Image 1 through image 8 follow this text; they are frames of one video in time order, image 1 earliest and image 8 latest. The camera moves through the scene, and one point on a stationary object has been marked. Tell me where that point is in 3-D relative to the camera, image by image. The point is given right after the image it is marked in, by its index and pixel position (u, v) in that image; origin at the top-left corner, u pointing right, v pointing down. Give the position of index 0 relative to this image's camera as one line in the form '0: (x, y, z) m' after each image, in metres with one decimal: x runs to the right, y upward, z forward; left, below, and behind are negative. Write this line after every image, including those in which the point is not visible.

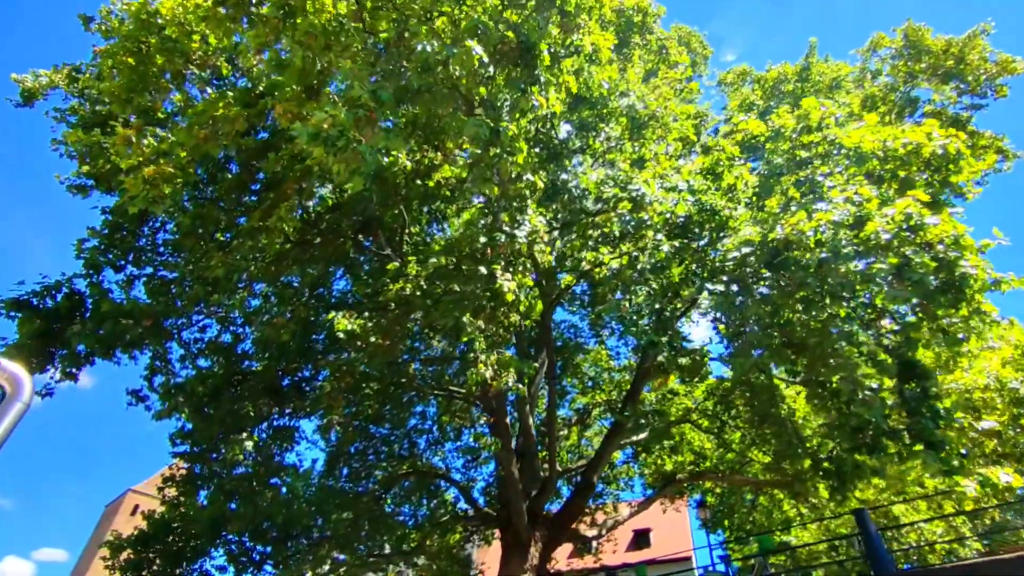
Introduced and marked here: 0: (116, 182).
0: (-6.2, +1.7, +8.7) m
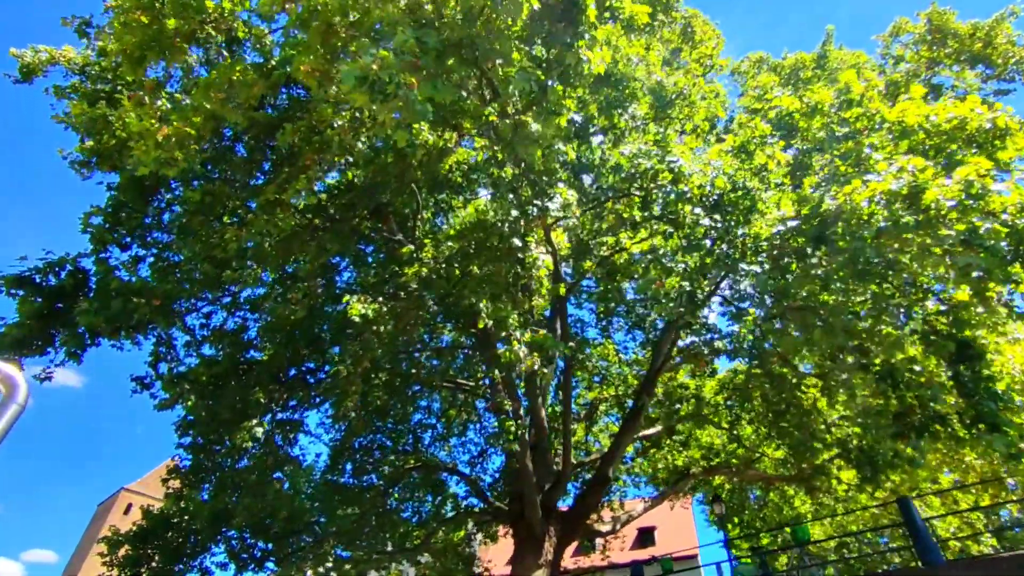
0: (-5.9, +2.0, +8.4) m
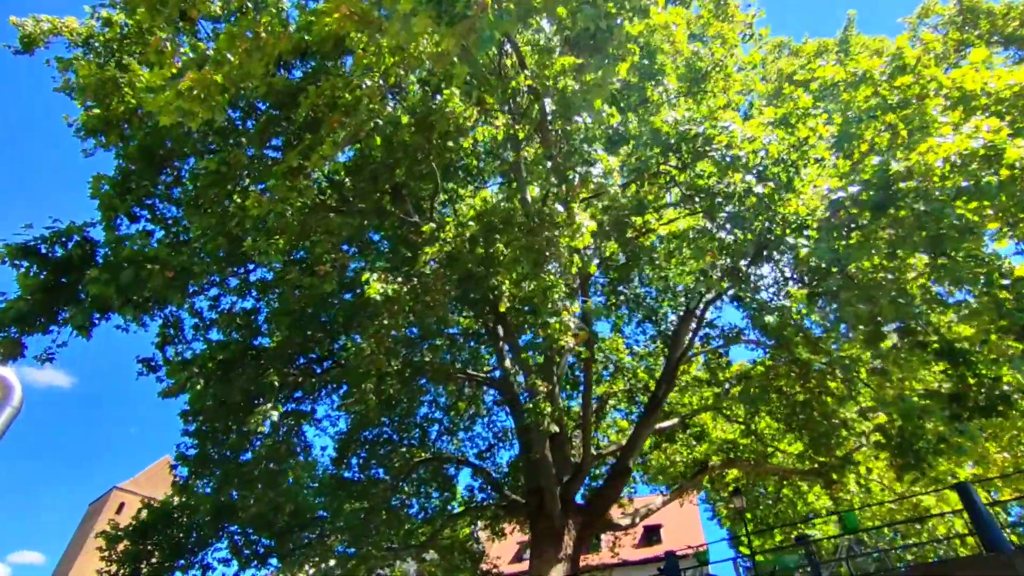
0: (-5.5, +2.3, +8.0) m
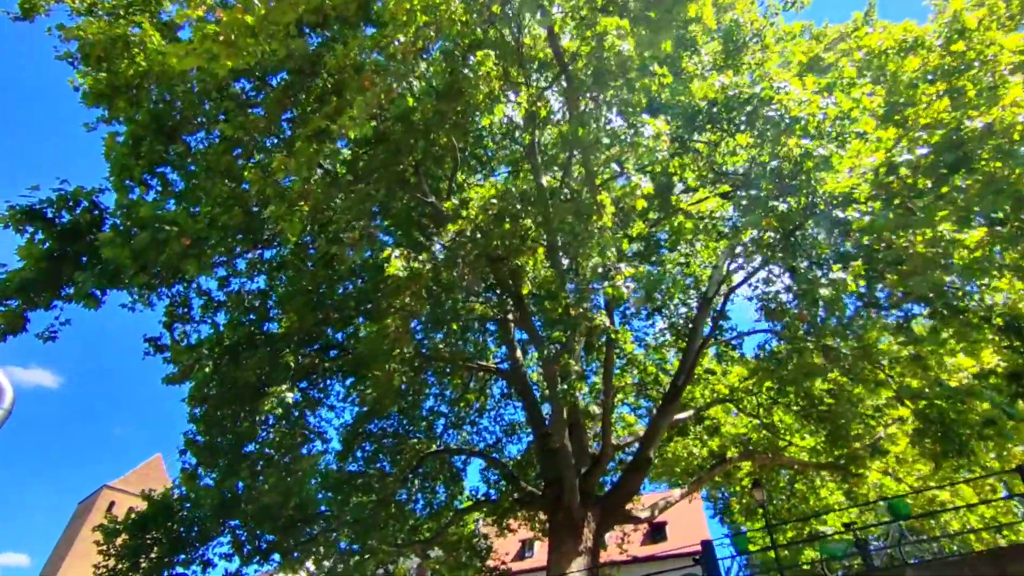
0: (-5.1, +2.7, +7.6) m
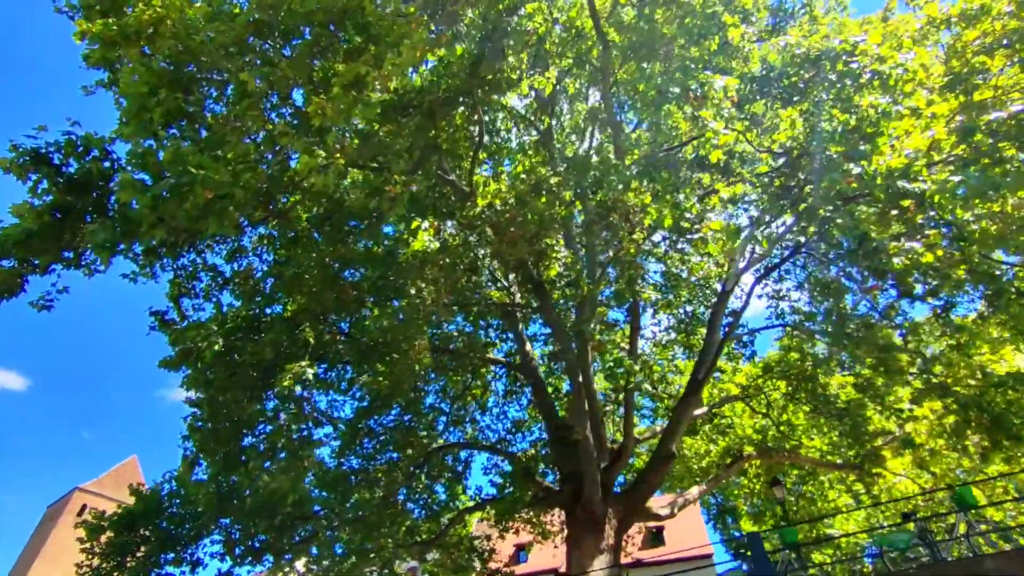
0: (-4.6, +3.1, +7.0) m
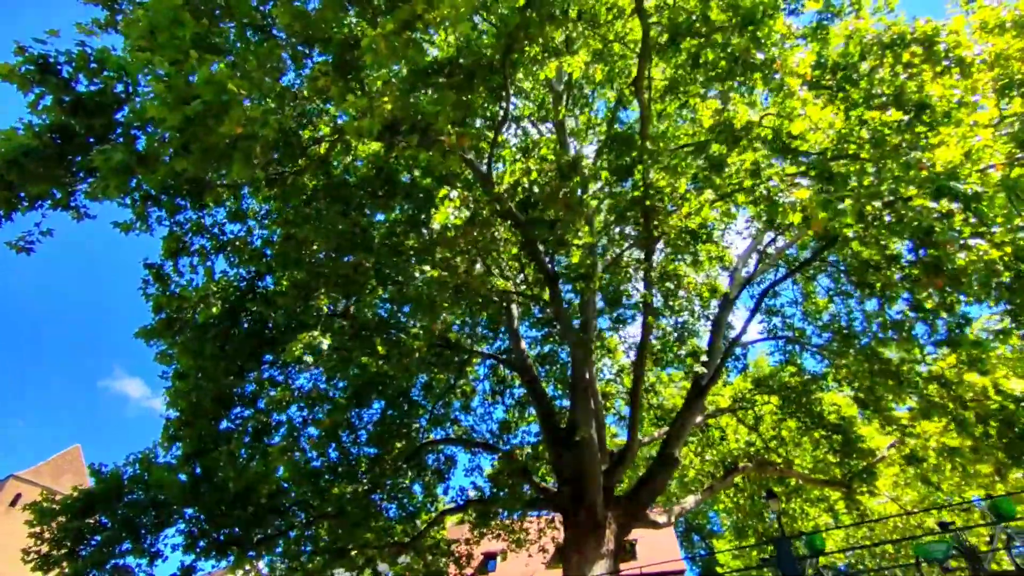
0: (-4.1, +3.6, +6.4) m
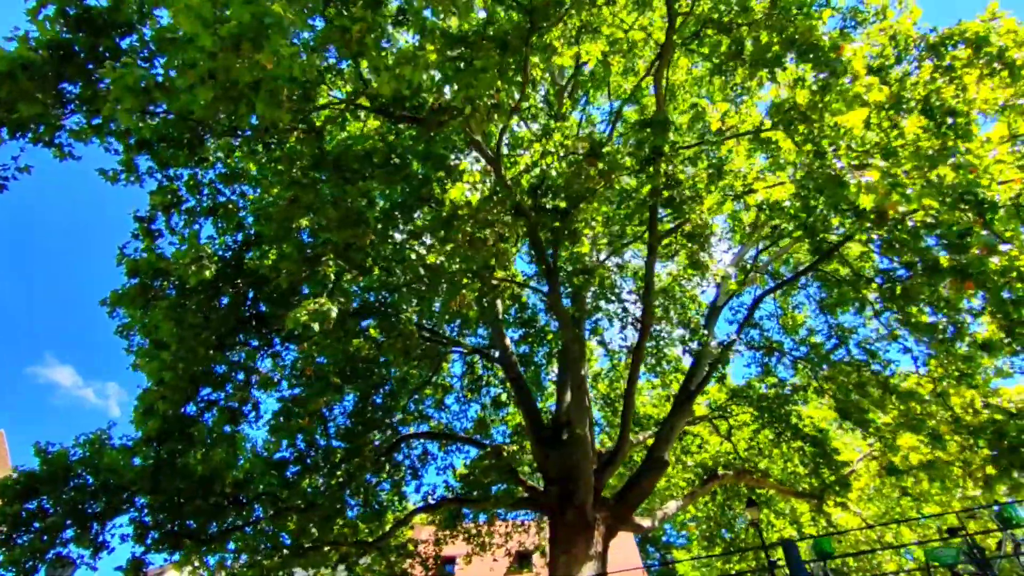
0: (-3.6, +4.0, +5.9) m
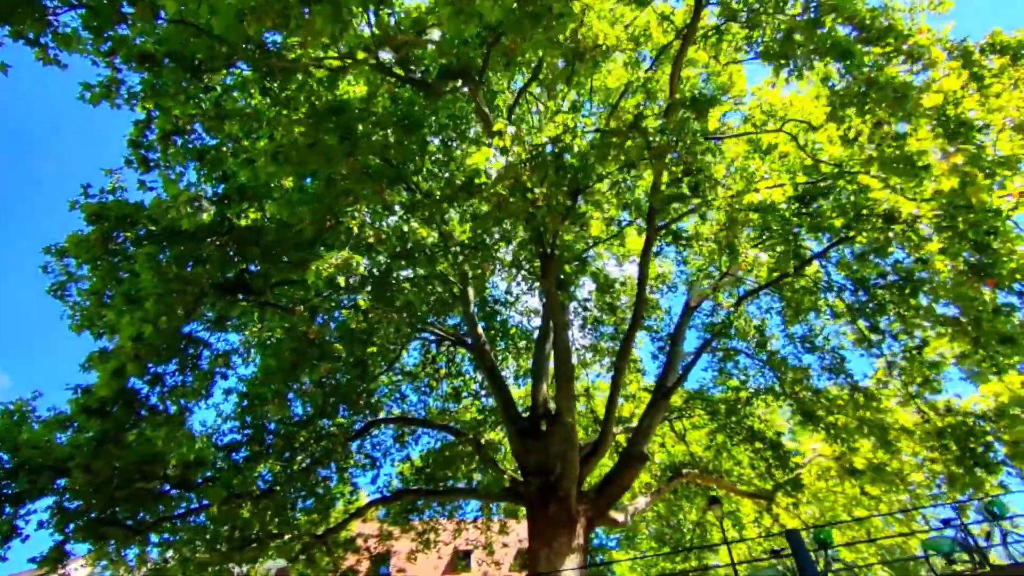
0: (-3.0, +4.6, +5.2) m
